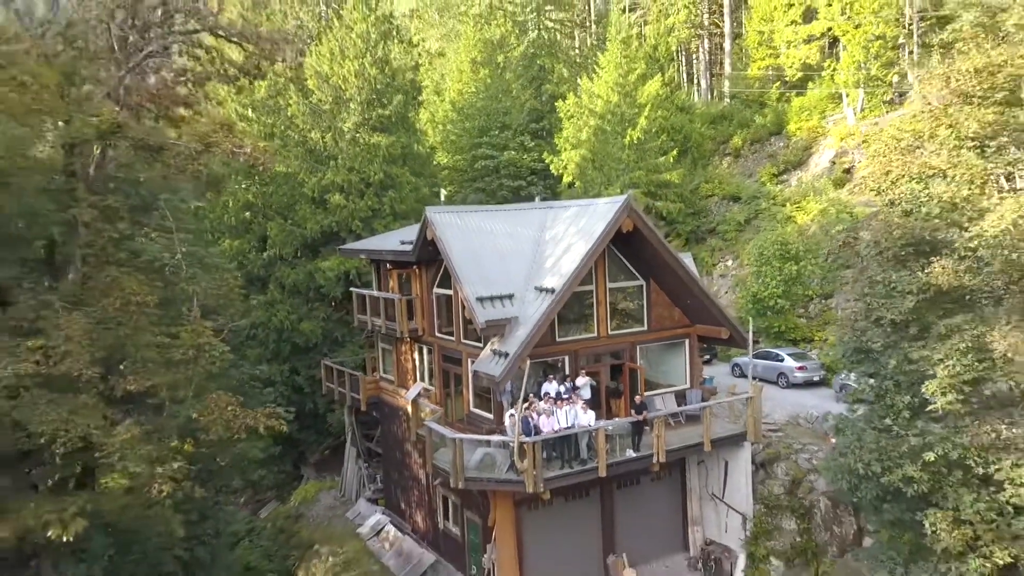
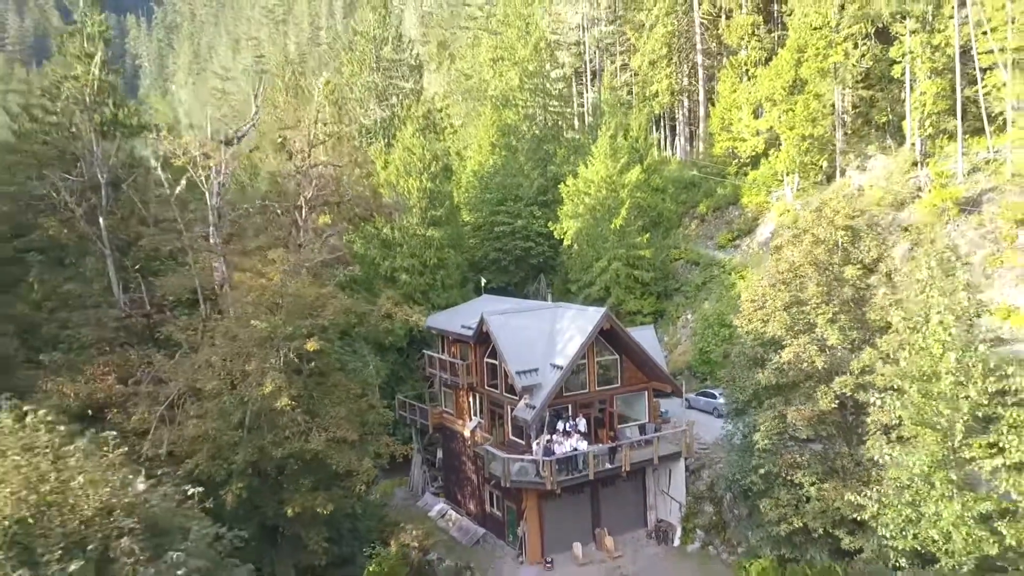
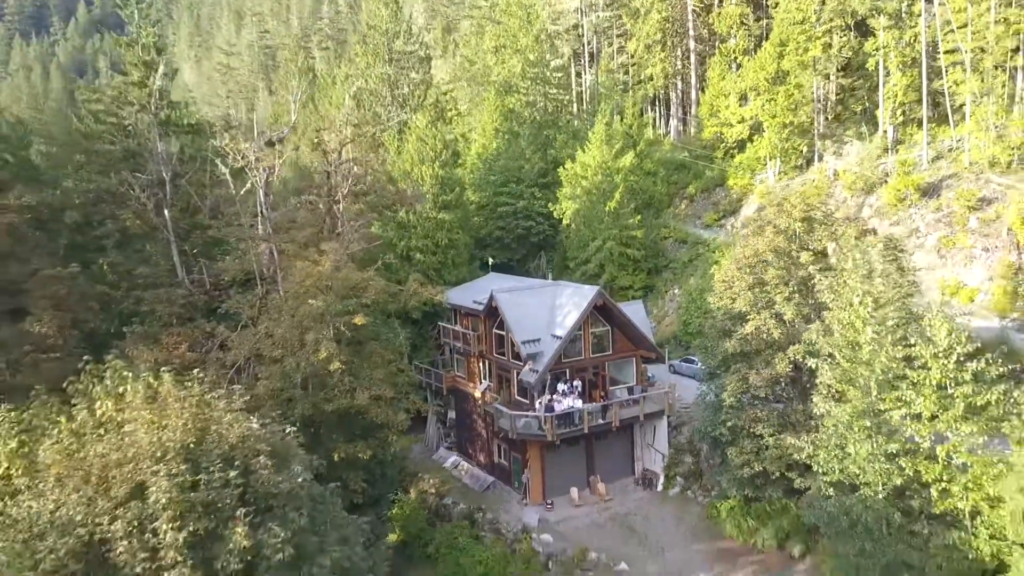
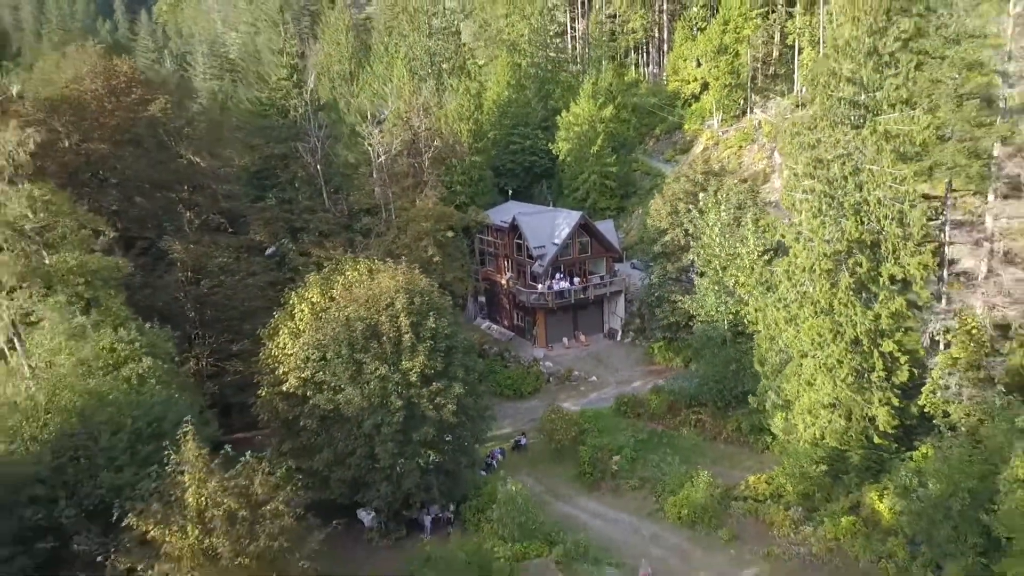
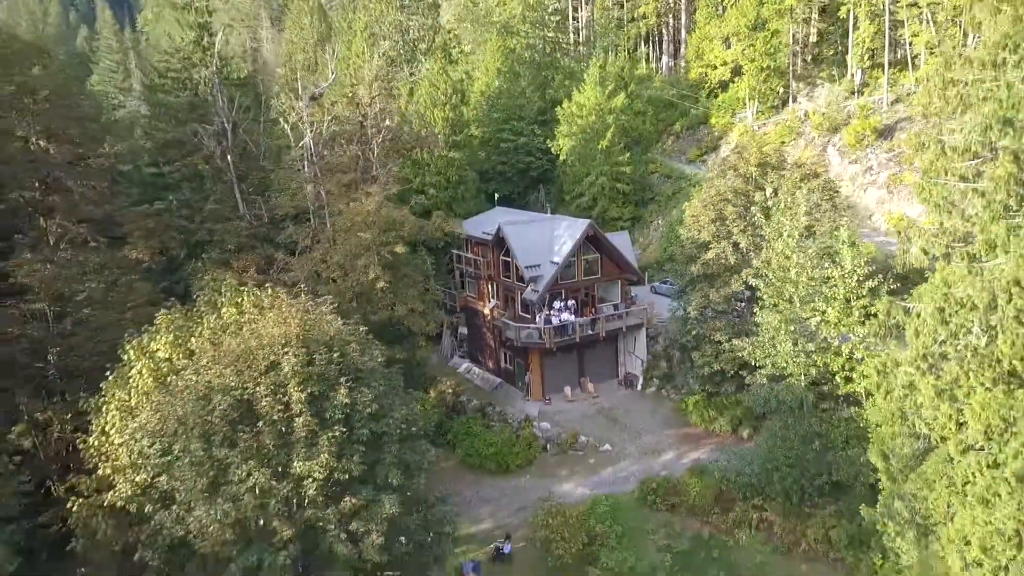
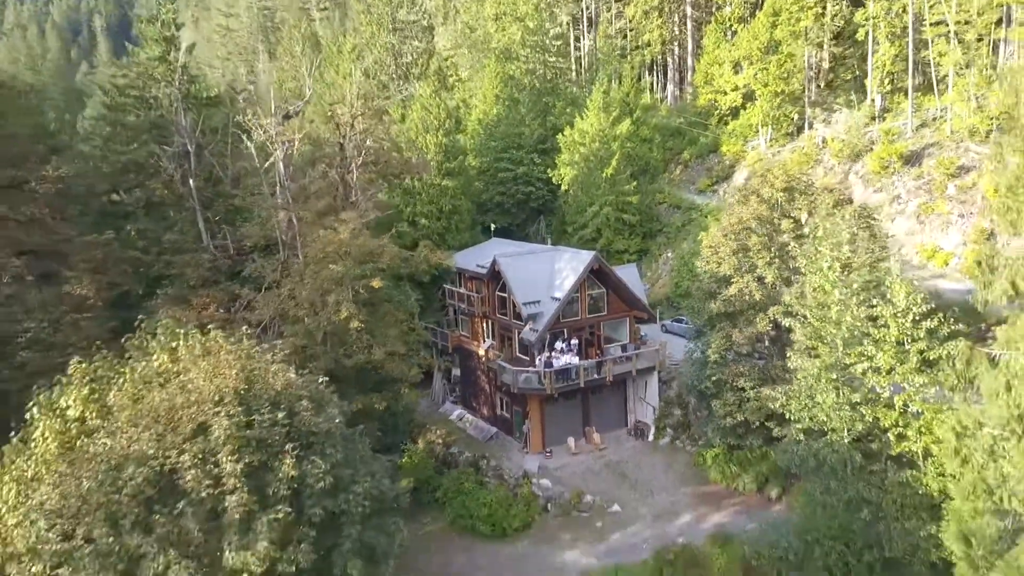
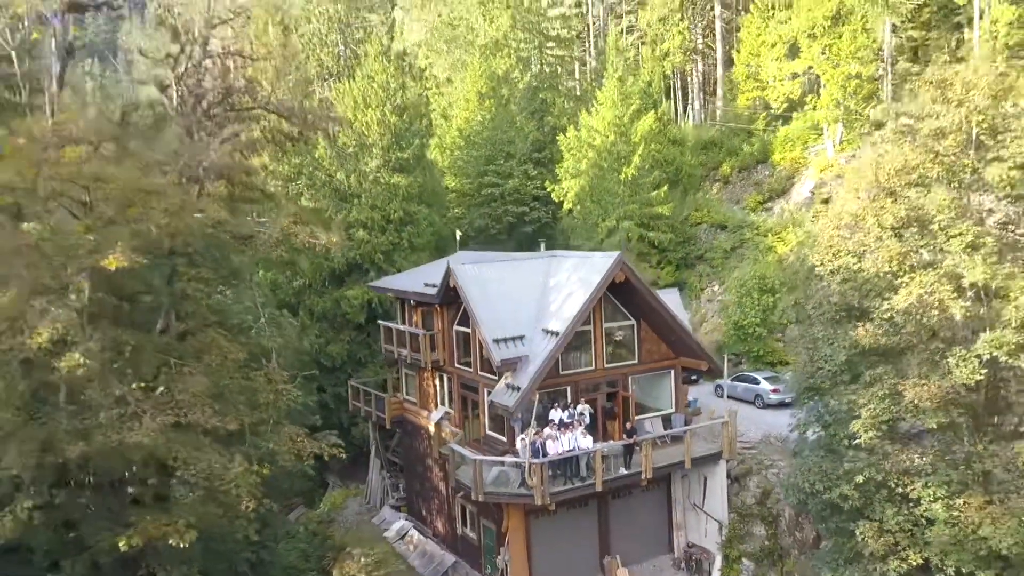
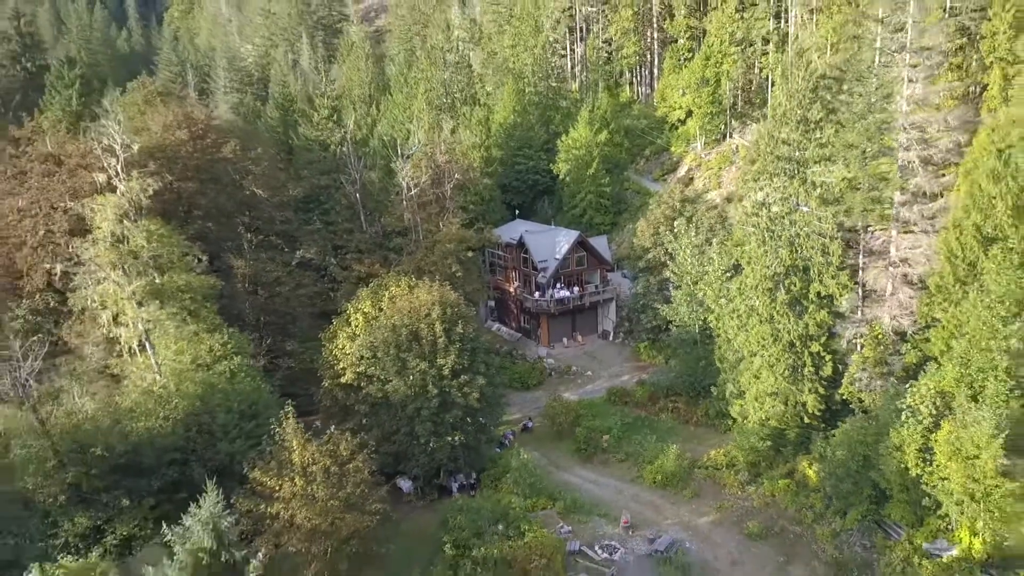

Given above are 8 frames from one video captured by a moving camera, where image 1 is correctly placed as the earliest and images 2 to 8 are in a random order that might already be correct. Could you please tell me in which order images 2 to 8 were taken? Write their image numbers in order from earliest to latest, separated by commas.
7, 2, 3, 6, 5, 4, 8
